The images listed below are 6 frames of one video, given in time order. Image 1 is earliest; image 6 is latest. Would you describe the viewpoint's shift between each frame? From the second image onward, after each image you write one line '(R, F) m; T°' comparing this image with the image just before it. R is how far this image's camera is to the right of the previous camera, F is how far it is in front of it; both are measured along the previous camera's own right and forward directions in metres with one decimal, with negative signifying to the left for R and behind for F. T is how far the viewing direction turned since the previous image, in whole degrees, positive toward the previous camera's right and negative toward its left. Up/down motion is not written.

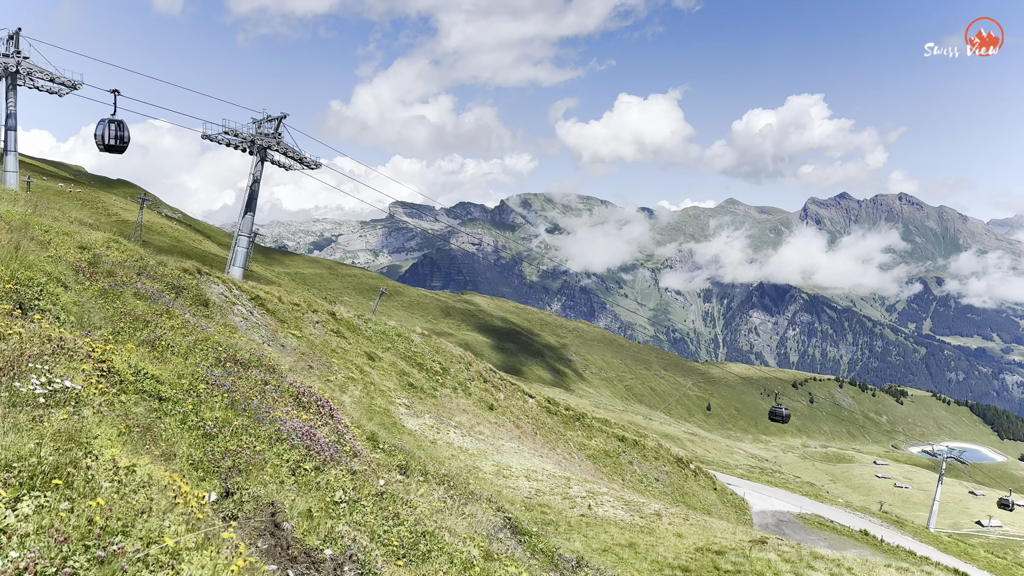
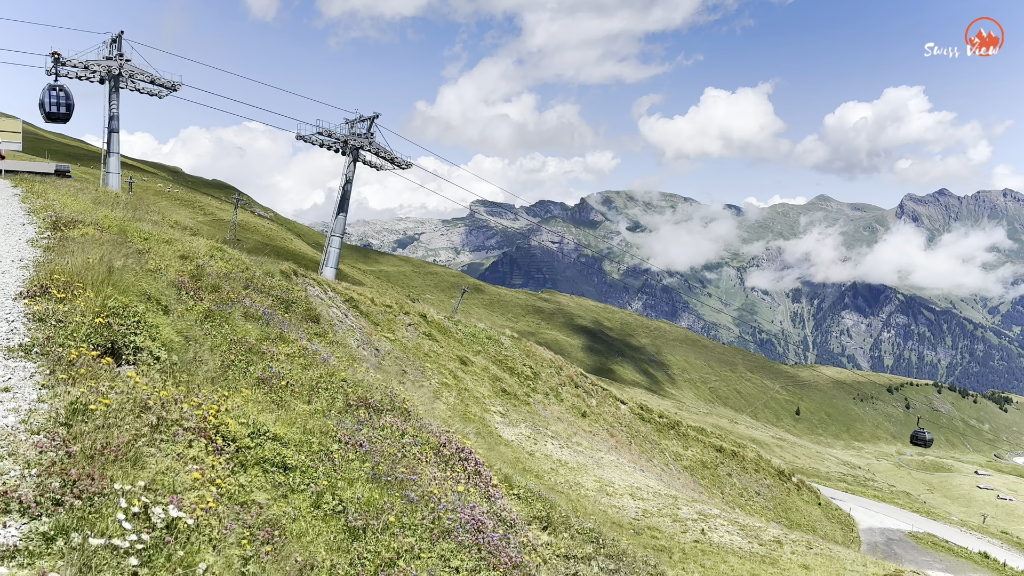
(-2.5, +2.9) m; -9°
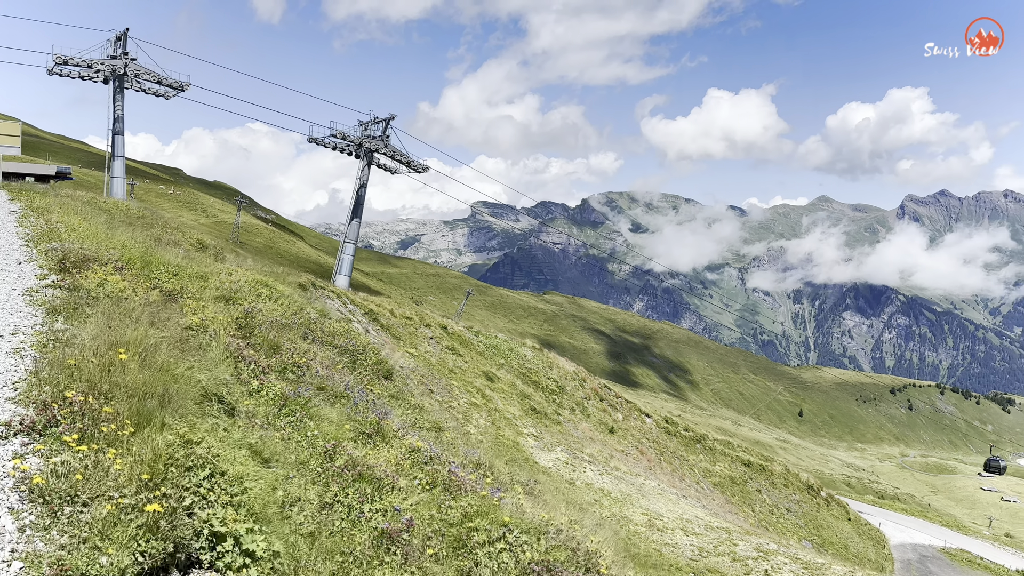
(-3.0, +3.0) m; 0°
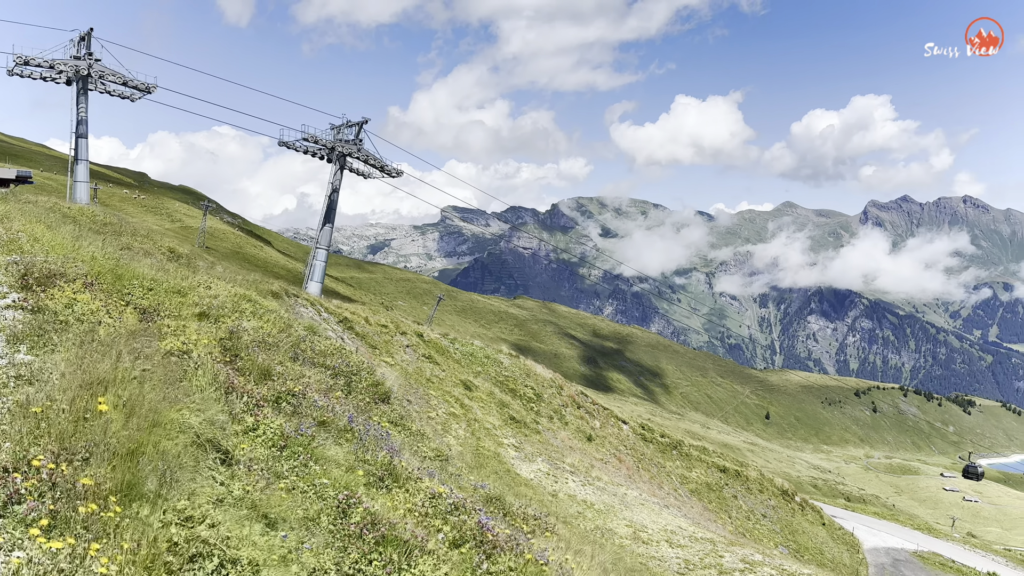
(-0.8, +0.7) m; +3°
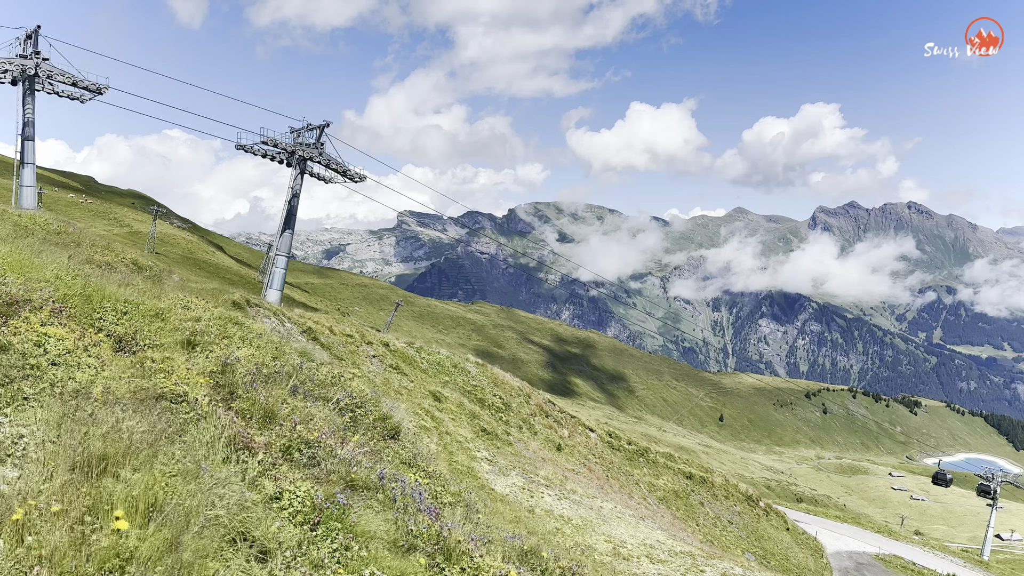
(-1.2, +0.5) m; +5°
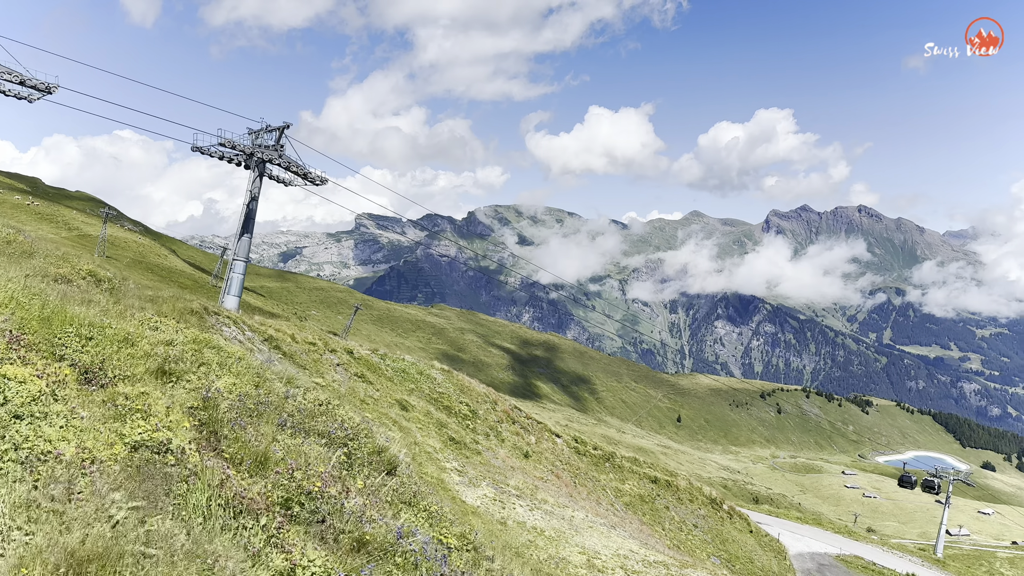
(-0.9, +0.4) m; +5°
